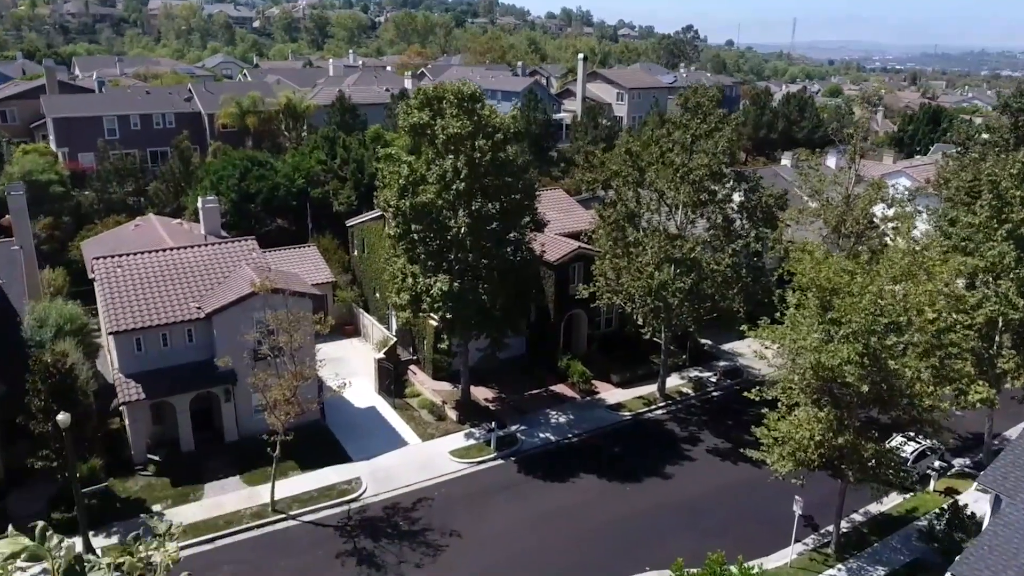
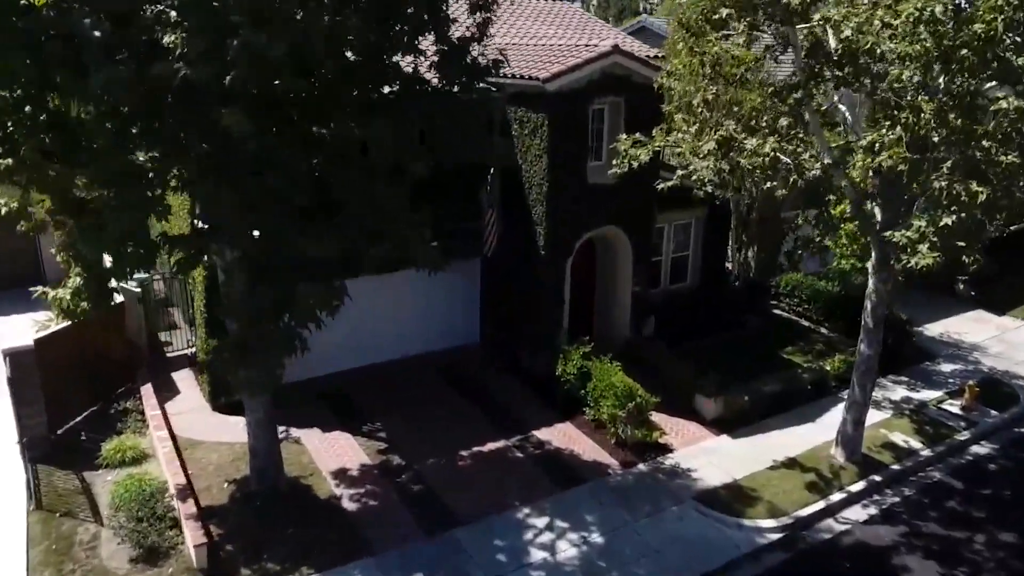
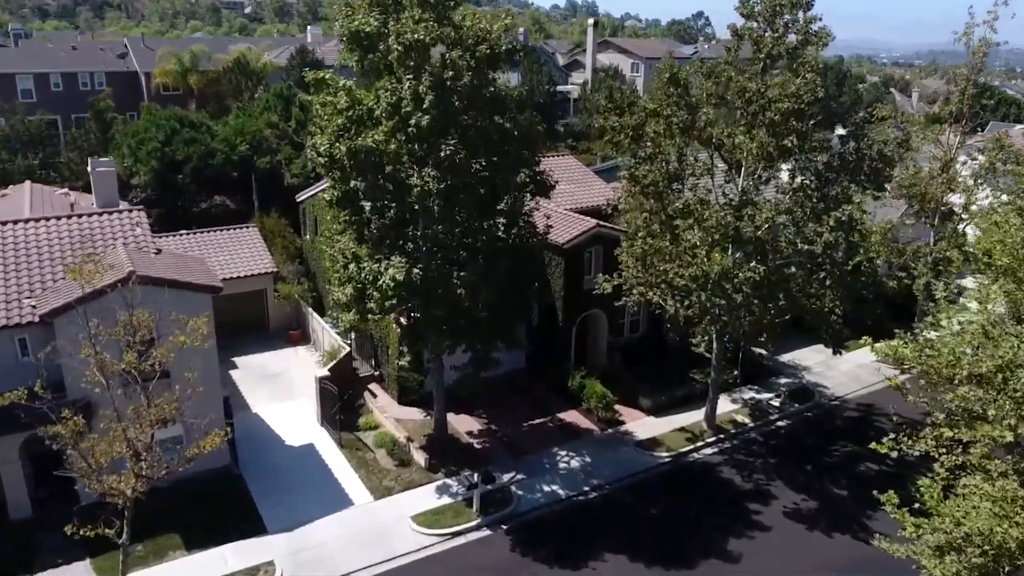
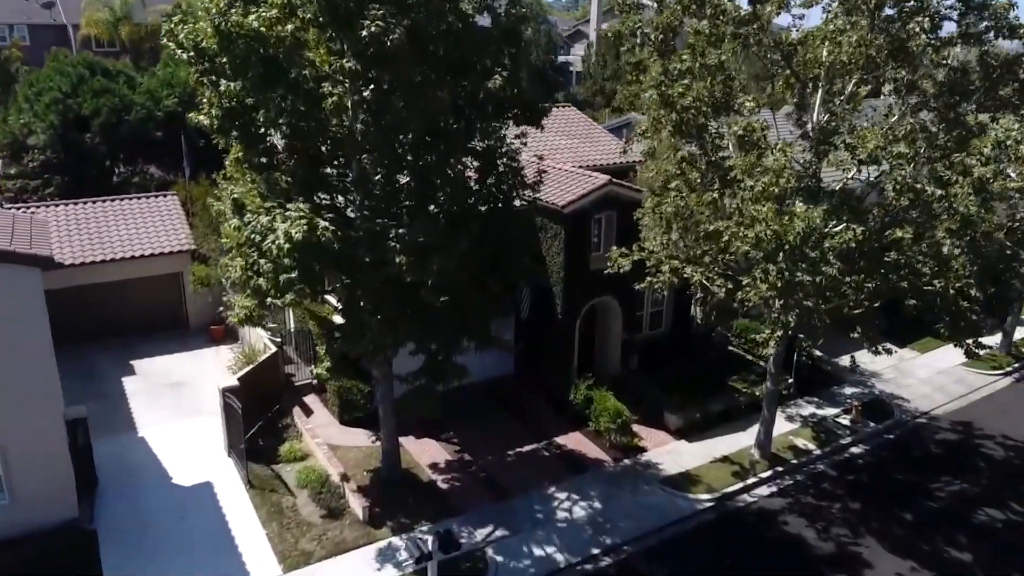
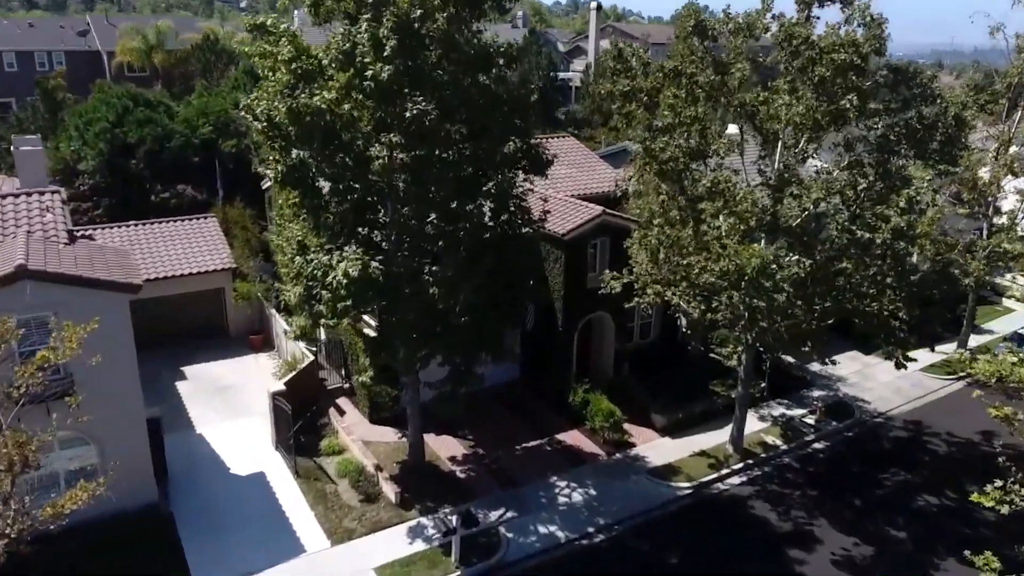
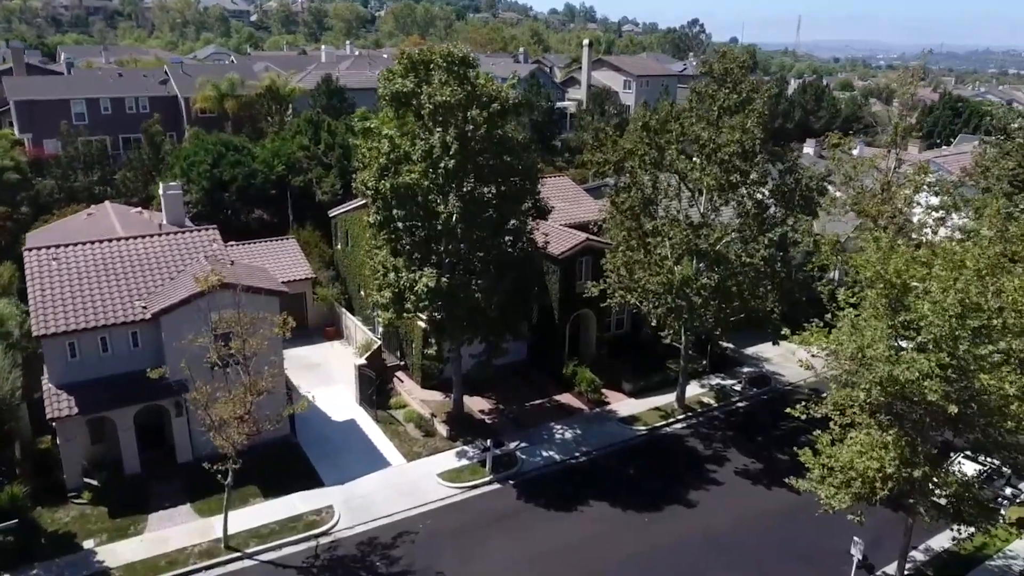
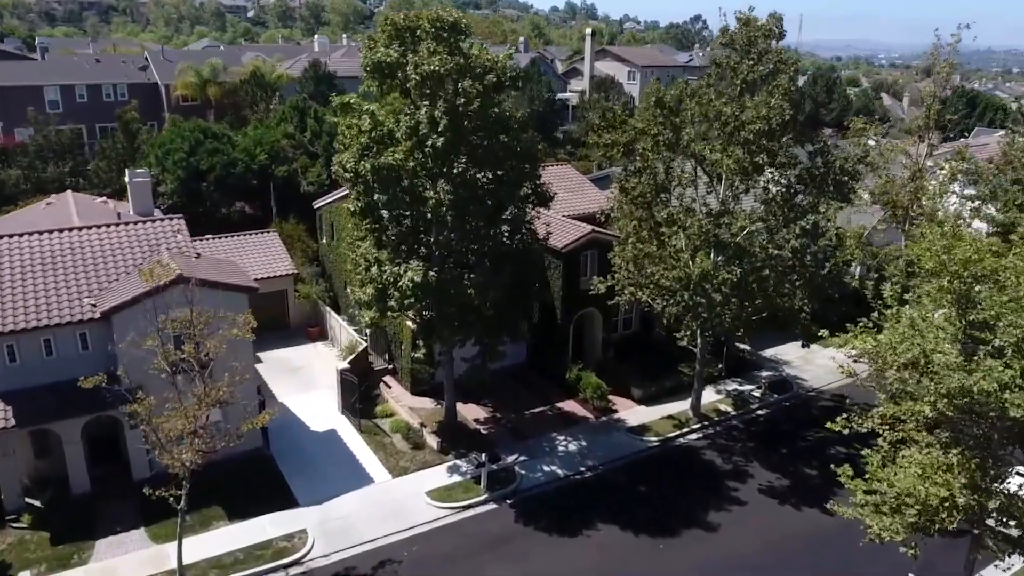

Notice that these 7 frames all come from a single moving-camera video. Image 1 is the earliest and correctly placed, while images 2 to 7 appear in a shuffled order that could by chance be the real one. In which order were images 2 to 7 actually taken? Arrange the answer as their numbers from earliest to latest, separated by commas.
6, 7, 3, 5, 4, 2
